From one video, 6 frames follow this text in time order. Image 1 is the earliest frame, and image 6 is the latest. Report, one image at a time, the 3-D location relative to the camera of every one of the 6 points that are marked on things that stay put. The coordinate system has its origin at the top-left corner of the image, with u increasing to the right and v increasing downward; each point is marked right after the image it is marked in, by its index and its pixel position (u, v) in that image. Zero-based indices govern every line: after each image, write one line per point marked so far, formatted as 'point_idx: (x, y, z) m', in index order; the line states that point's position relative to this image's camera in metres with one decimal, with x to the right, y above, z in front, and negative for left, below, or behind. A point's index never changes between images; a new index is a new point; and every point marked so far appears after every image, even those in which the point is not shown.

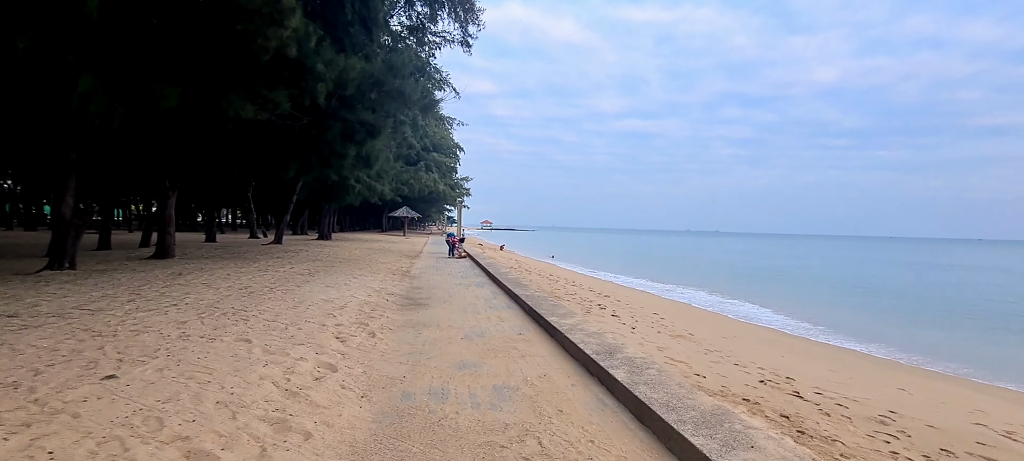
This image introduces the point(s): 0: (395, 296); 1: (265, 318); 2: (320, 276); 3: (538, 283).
0: (-2.3, -1.3, +9.4) m
1: (-3.0, -1.1, +6.0) m
2: (-4.4, -1.0, +11.2) m
3: (+0.8, -1.6, +15.0) m
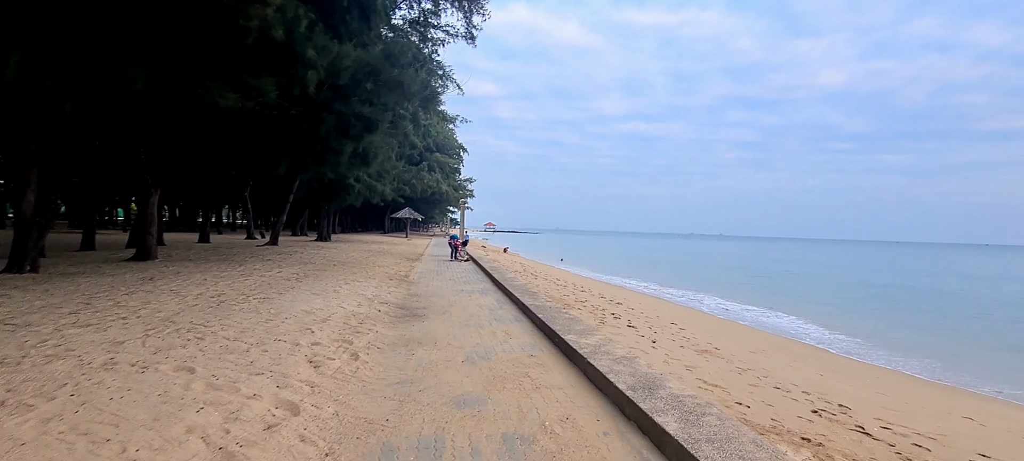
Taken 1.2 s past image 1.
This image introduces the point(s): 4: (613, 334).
0: (-2.1, -1.3, +8.4) m
1: (-2.9, -1.1, +5.0) m
2: (-4.2, -1.1, +10.2) m
3: (+0.9, -1.7, +14.0) m
4: (+1.9, -2.0, +9.5) m
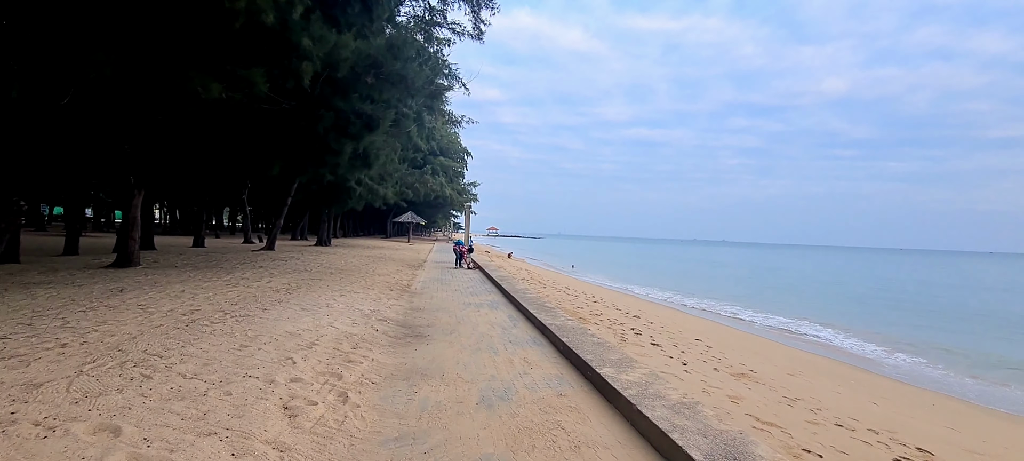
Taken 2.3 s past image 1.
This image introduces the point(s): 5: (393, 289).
0: (-1.9, -1.4, +7.4) m
1: (-2.7, -1.2, +4.0) m
2: (-4.0, -1.2, +9.2) m
3: (+1.2, -1.9, +13.0) m
4: (+2.2, -2.2, +8.5) m
5: (-2.8, -1.4, +11.4) m
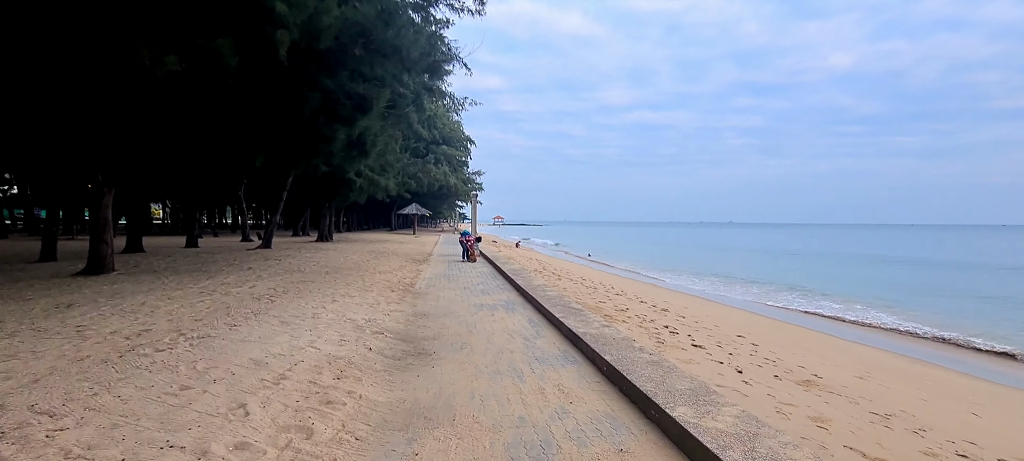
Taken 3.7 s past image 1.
0: (-1.6, -1.3, +6.1) m
1: (-2.5, -1.2, +2.7) m
2: (-3.7, -1.1, +7.9) m
3: (+1.6, -1.6, +11.6) m
4: (+2.5, -1.9, +7.2) m
5: (-2.4, -1.2, +10.1) m
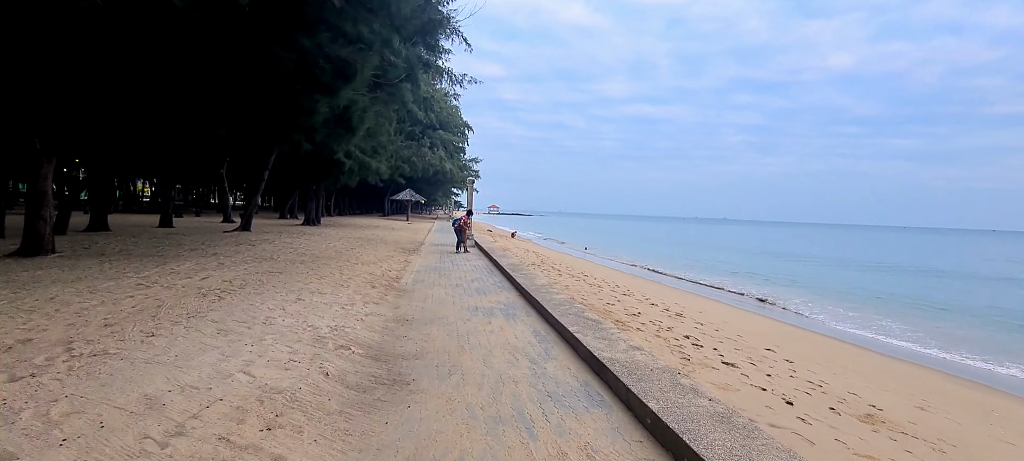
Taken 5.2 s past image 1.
0: (-1.6, -1.2, +4.7) m
1: (-2.4, -1.1, +1.3) m
2: (-3.7, -0.9, +6.5) m
3: (+1.5, -1.4, +10.3) m
4: (+2.5, -1.9, +5.8) m
5: (-2.5, -1.0, +8.8) m
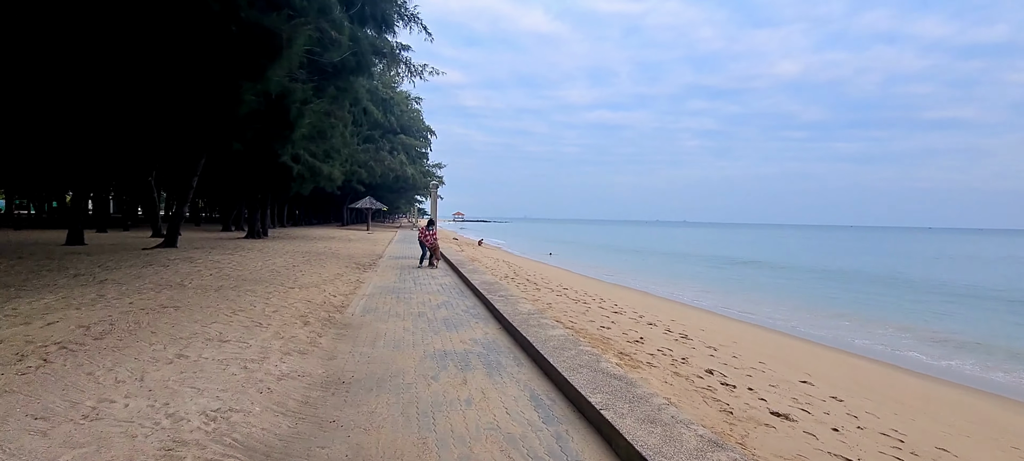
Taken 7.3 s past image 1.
0: (-1.6, -1.4, +2.6) m
1: (-2.2, -1.2, -0.8) m
2: (-3.8, -1.1, +4.3) m
3: (+1.1, -1.6, +8.4) m
4: (+2.4, -2.0, +4.0) m
5: (-2.7, -1.2, +6.6) m
